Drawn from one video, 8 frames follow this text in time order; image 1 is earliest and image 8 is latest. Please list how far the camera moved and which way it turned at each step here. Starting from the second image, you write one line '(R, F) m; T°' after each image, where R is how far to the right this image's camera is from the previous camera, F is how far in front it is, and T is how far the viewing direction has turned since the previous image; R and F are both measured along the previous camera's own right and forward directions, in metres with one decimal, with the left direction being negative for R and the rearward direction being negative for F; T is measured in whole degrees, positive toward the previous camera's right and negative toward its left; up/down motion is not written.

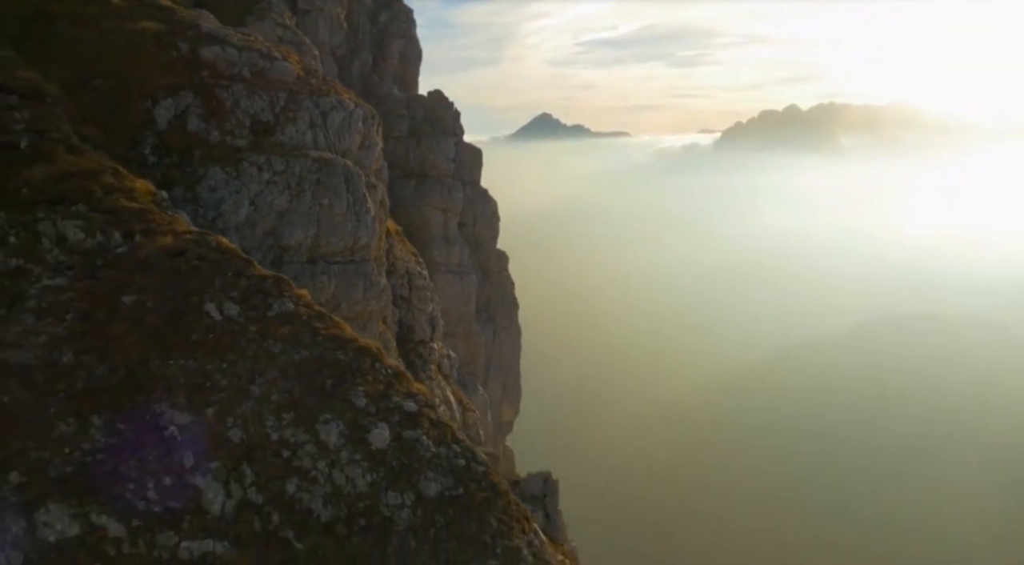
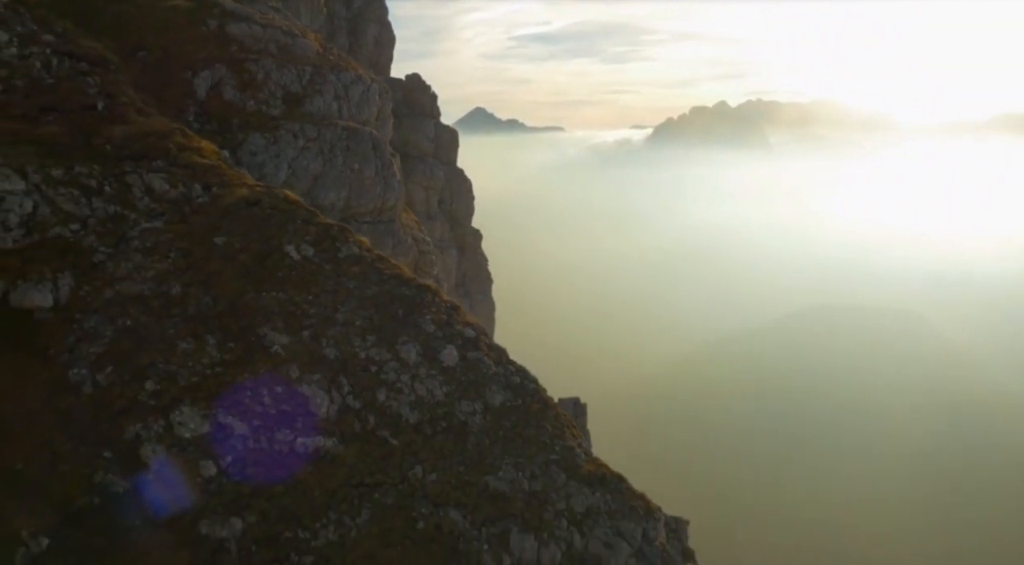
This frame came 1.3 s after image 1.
(-3.3, -3.3) m; +4°
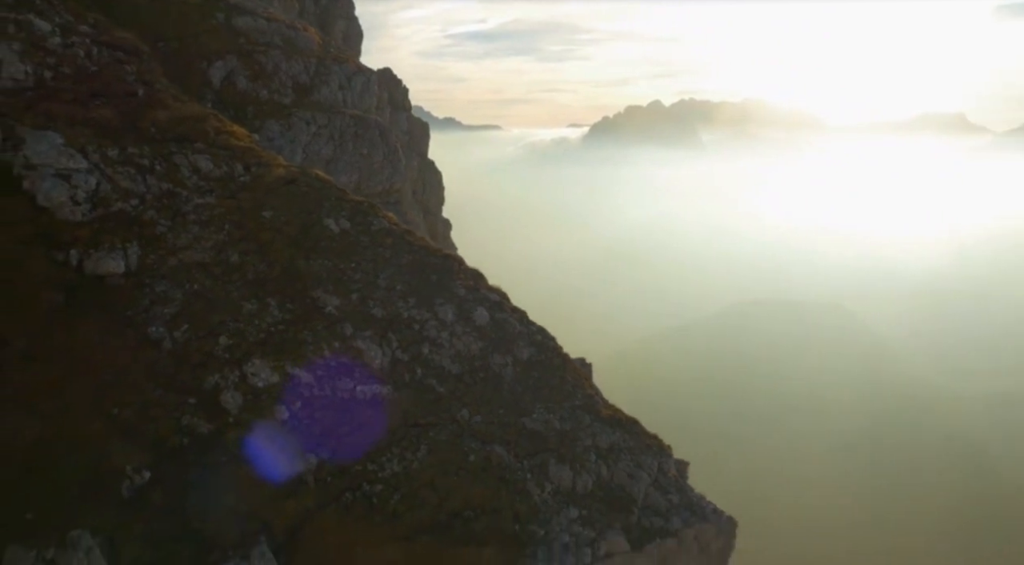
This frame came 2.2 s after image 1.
(-2.7, -2.7) m; +4°
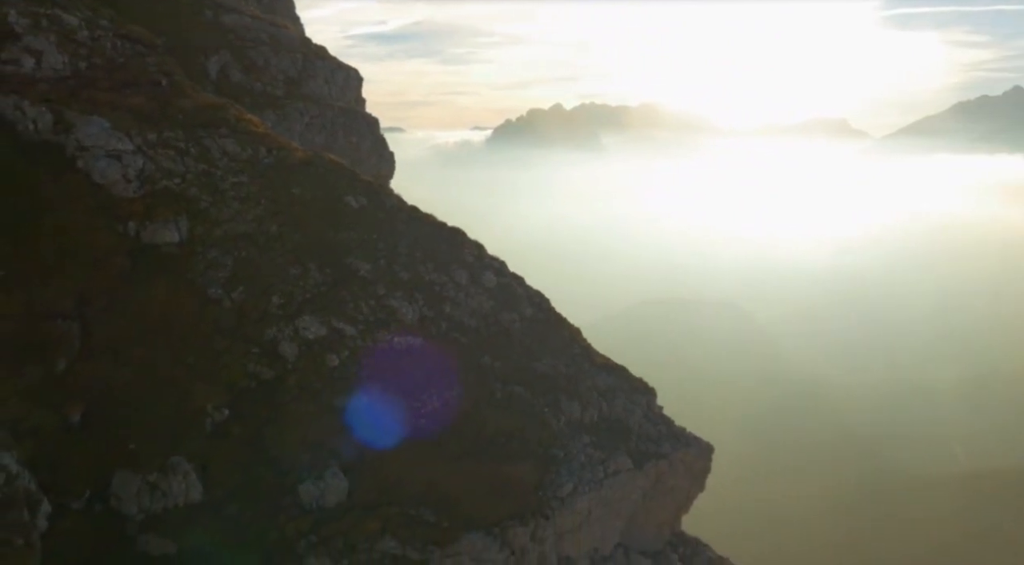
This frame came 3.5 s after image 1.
(-3.4, -3.6) m; +6°
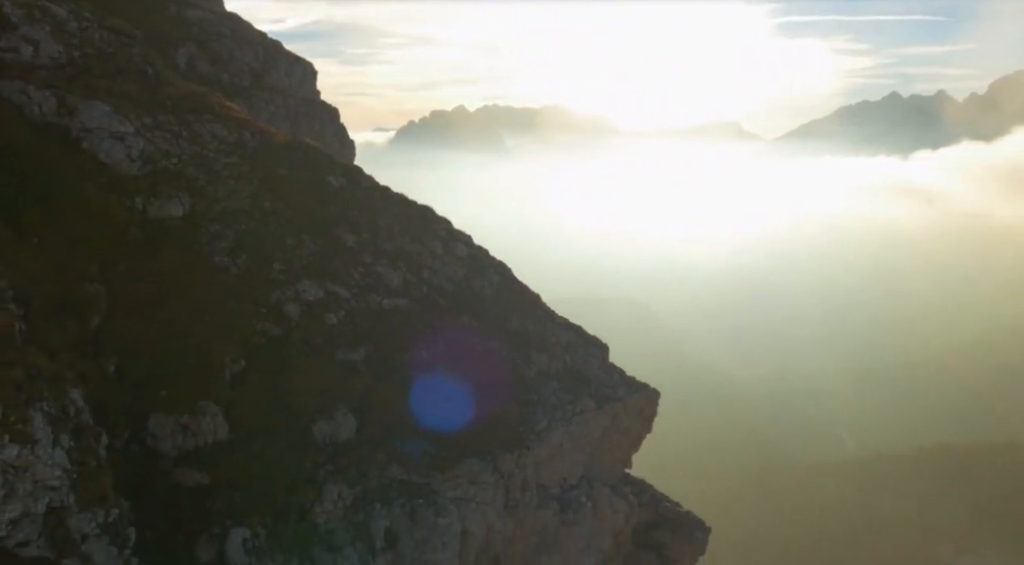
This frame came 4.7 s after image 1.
(-2.4, -3.6) m; +6°
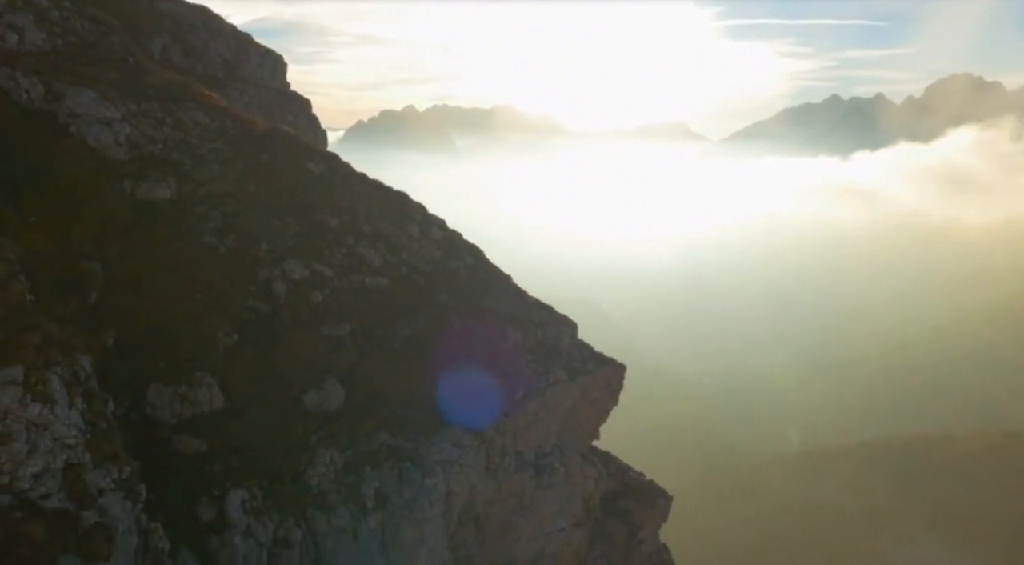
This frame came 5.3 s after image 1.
(-0.9, -1.8) m; +4°
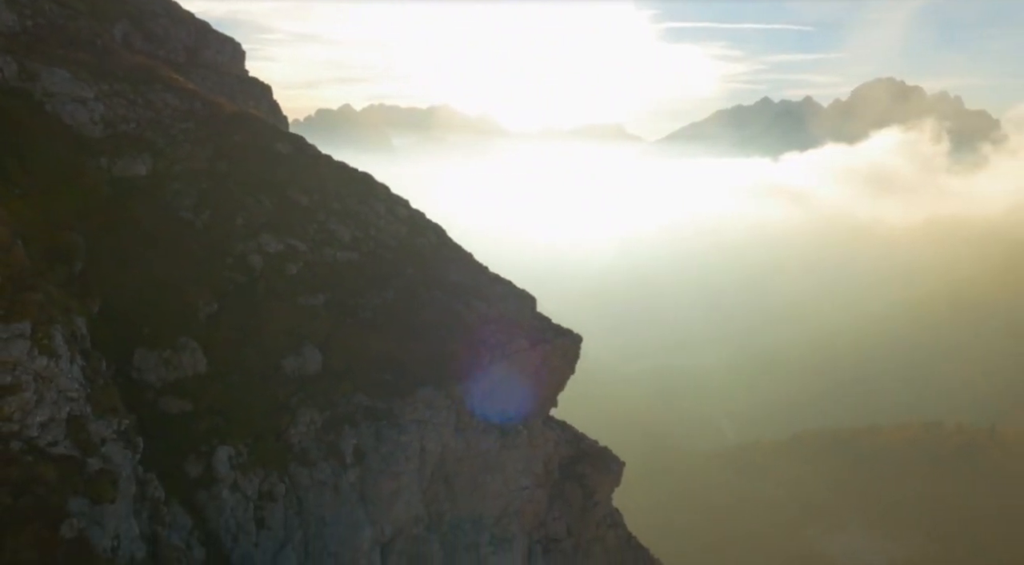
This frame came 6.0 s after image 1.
(-1.0, -2.1) m; +4°
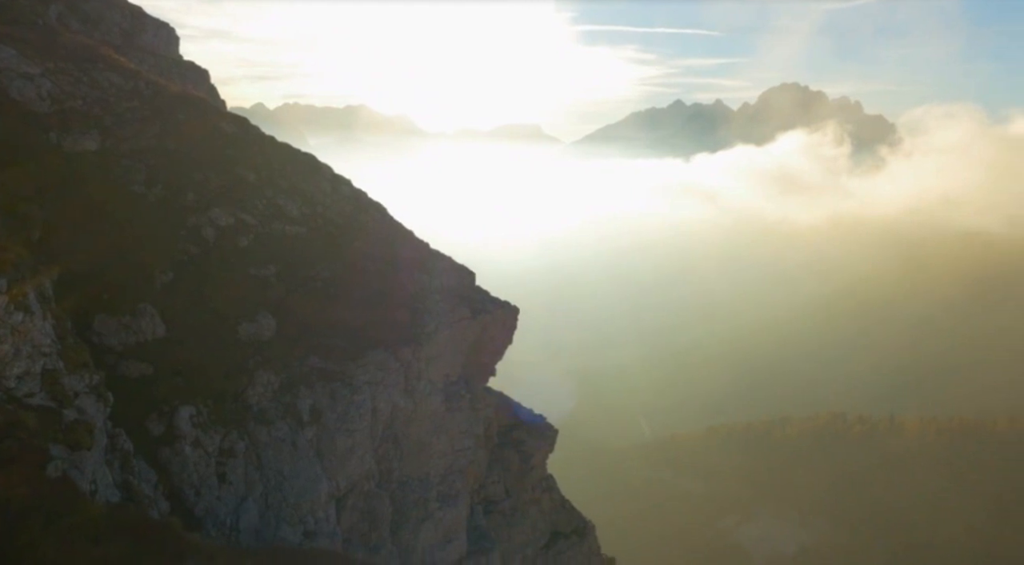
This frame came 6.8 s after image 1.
(-0.9, -2.4) m; +6°
